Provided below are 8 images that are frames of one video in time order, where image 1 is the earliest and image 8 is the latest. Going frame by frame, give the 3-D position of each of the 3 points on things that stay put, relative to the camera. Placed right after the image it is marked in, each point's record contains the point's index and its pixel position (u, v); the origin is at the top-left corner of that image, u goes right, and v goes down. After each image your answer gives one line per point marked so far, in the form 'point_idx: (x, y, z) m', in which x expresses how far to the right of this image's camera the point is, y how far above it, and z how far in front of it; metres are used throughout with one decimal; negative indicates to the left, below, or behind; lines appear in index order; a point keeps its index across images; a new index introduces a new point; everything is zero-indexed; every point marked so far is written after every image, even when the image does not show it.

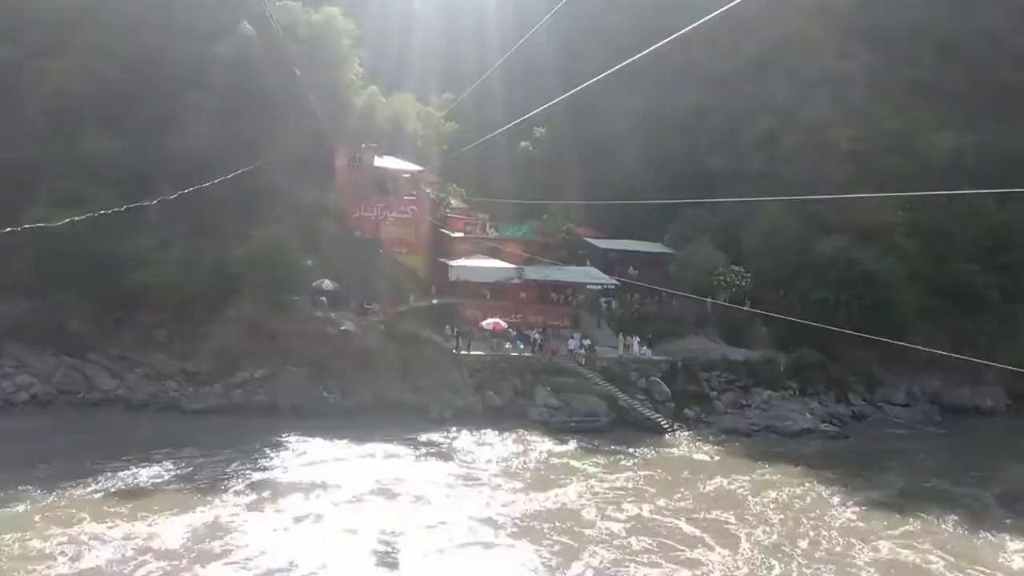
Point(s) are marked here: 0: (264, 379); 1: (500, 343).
0: (-3.9, -1.4, +14.4) m
1: (-0.2, -1.0, +15.9) m
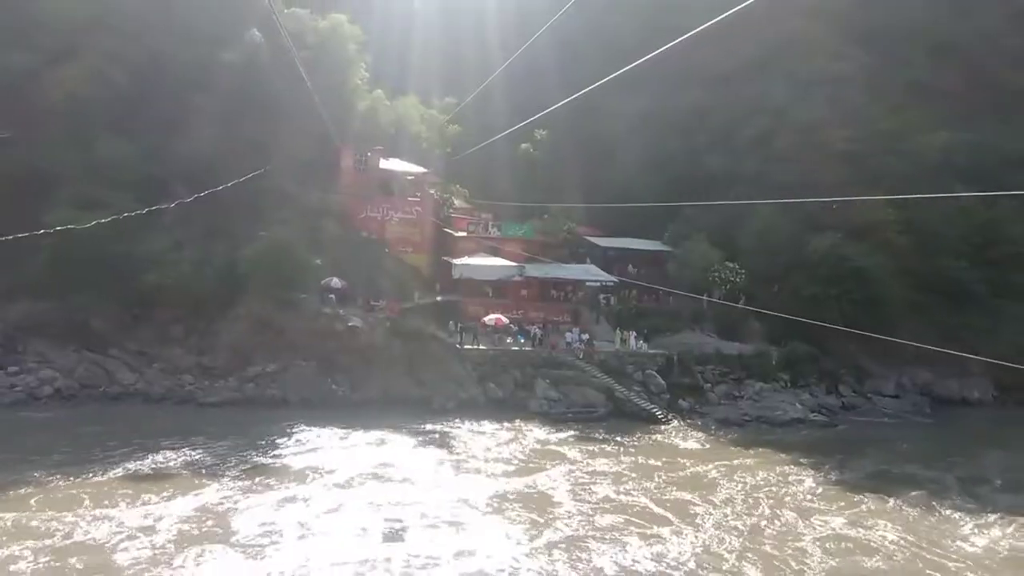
0: (-3.9, -1.4, +15.0) m
1: (-0.2, -0.9, +16.5) m
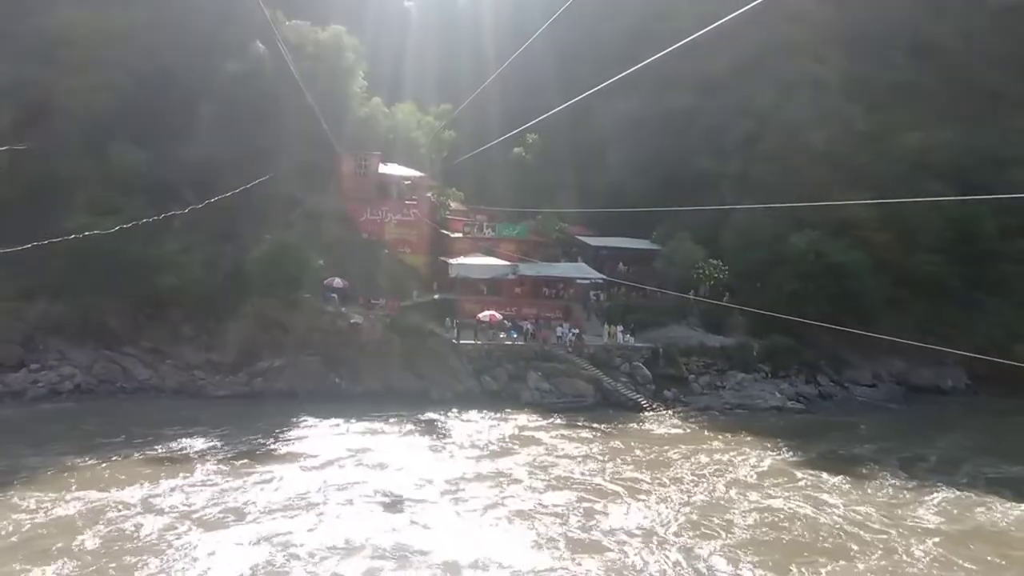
0: (-4.0, -1.4, +15.9) m
1: (-0.3, -0.9, +17.4) m
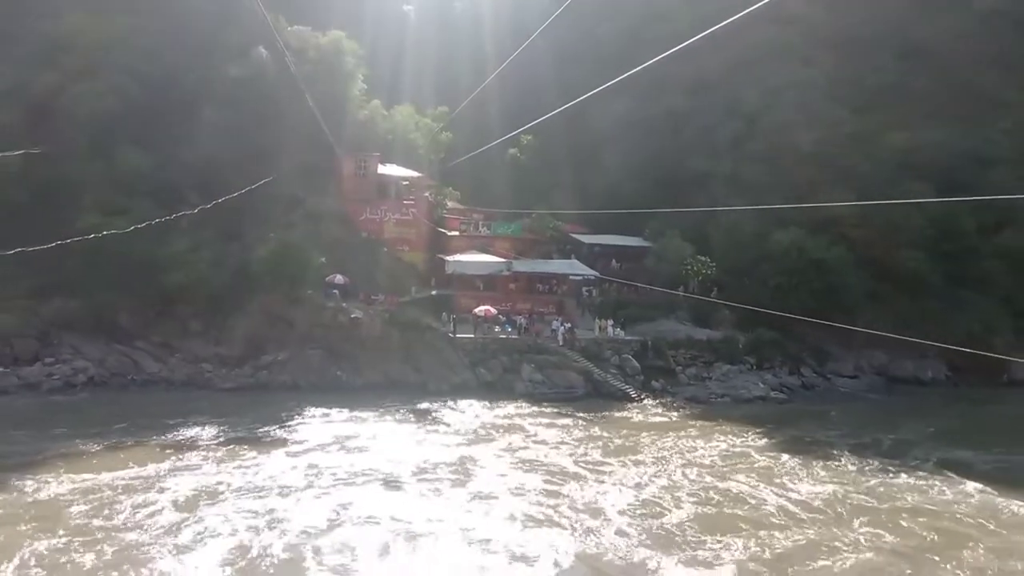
0: (-4.1, -1.3, +16.7) m
1: (-0.4, -0.8, +18.1) m
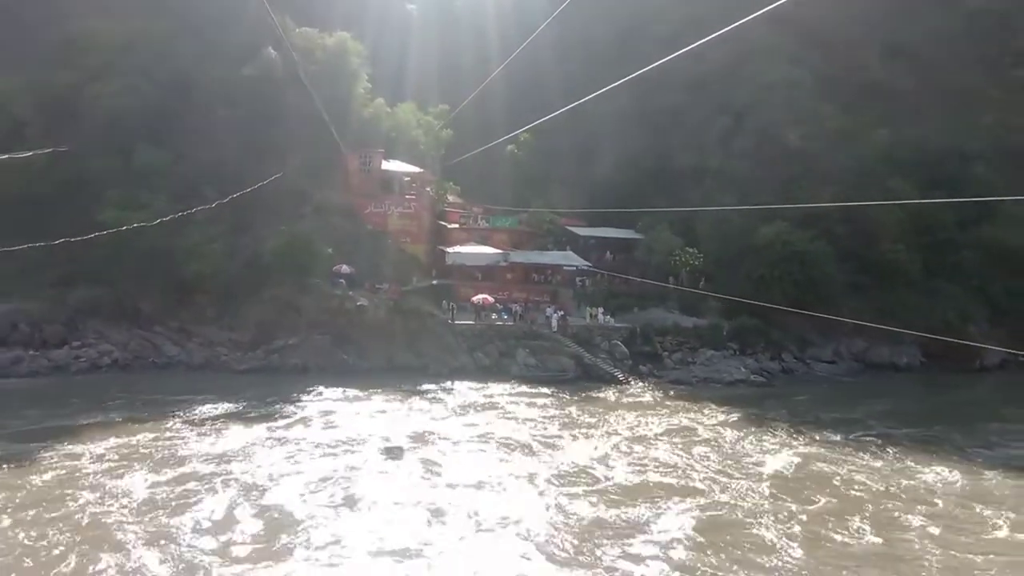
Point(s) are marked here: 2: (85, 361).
0: (-4.2, -1.1, +17.8) m
1: (-0.5, -0.6, +19.2) m
2: (-7.6, -1.3, +16.4) m
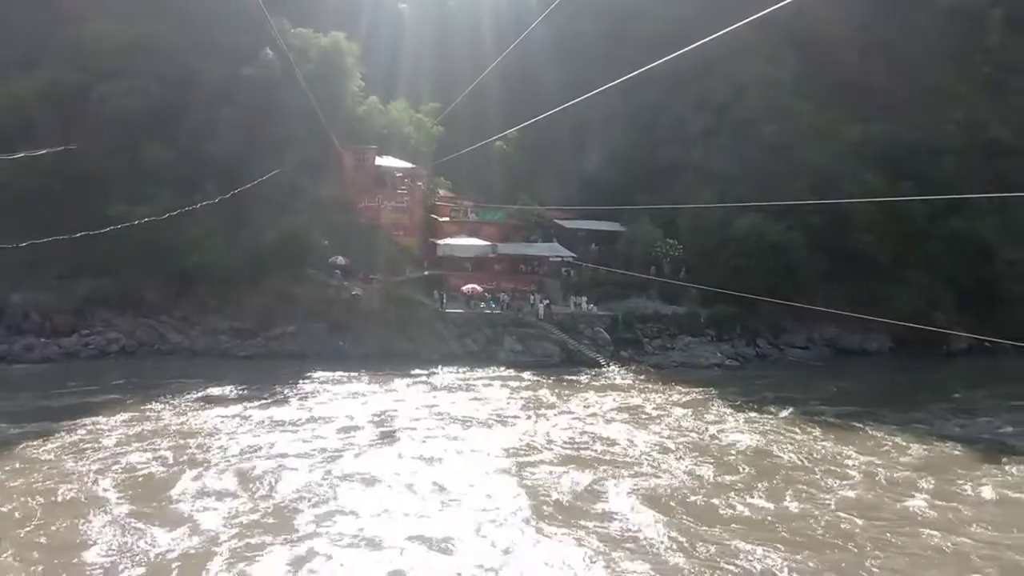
0: (-4.5, -0.9, +18.8) m
1: (-0.8, -0.3, +20.2) m
2: (-7.9, -1.1, +17.3) m
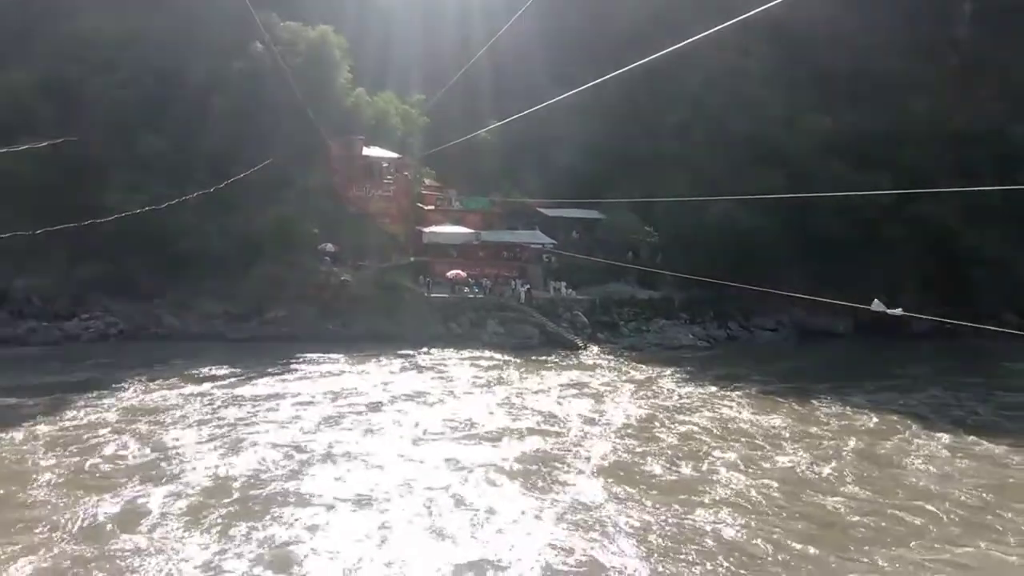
0: (-4.9, -0.6, +19.6) m
1: (-1.2, 0.0, +21.1) m
2: (-8.2, -0.8, +18.1) m
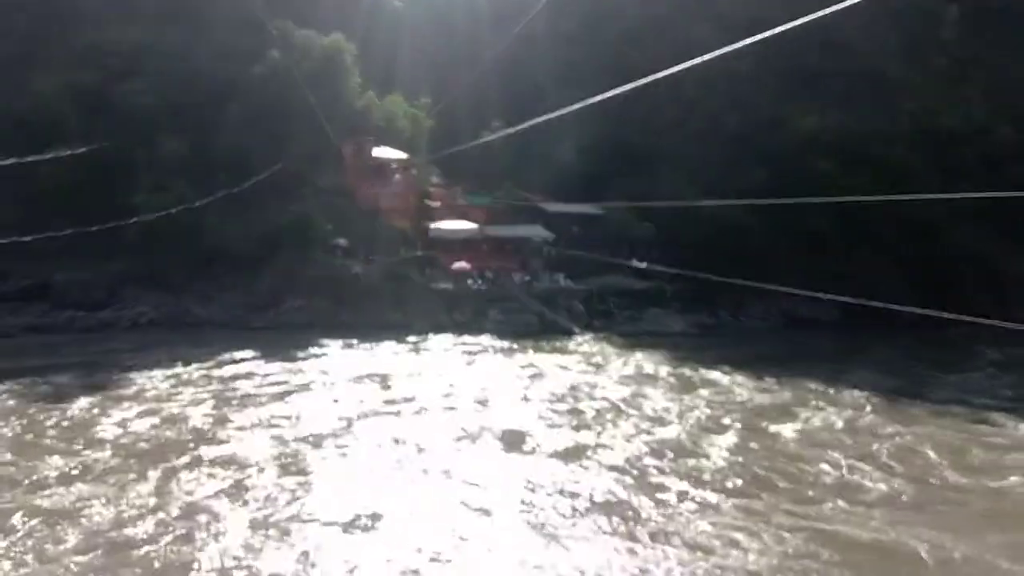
0: (-4.9, -0.4, +21.2) m
1: (-1.2, +0.2, +22.6) m
2: (-8.3, -0.7, +19.7) m
